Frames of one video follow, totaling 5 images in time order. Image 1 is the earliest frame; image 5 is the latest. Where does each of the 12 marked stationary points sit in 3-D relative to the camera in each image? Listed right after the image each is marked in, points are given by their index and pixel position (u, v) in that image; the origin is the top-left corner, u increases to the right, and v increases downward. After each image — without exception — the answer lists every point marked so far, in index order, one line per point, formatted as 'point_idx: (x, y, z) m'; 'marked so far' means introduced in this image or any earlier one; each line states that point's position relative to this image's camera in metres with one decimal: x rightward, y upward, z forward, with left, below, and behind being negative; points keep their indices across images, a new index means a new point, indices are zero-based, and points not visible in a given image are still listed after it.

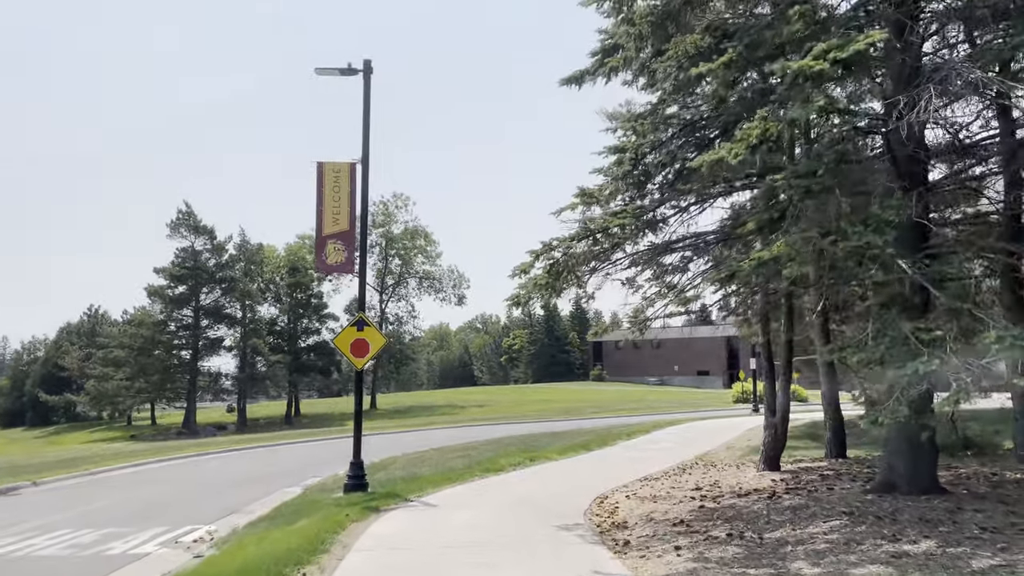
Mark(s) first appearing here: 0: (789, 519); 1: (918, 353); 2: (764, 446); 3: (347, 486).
0: (+2.8, -2.4, +8.0) m
1: (+3.2, -0.5, +6.2) m
2: (+3.9, -2.5, +12.3) m
3: (-3.1, -3.7, +14.6) m
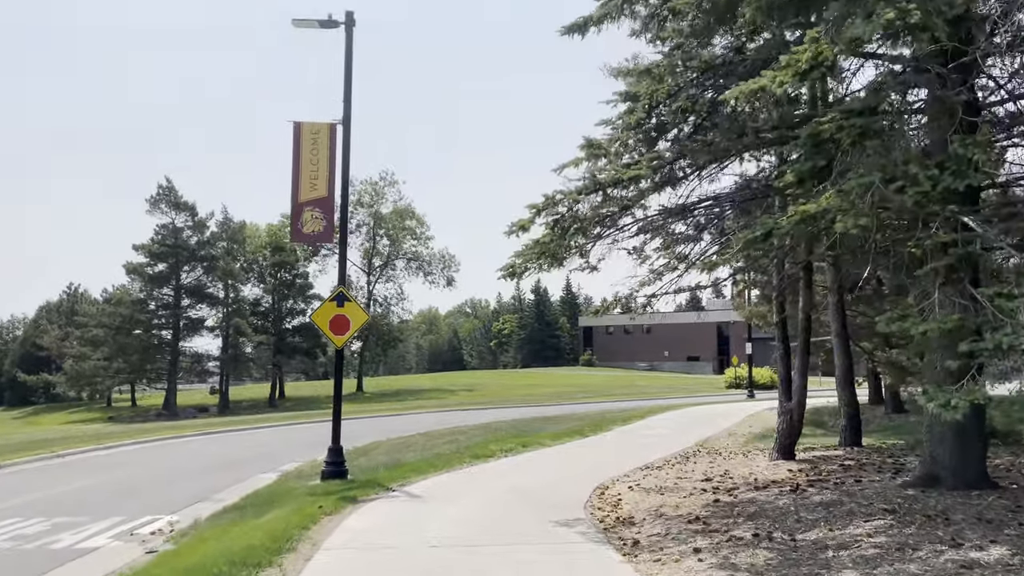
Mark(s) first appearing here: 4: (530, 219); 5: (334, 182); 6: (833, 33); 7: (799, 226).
0: (+2.8, -2.0, +7.0) m
1: (+3.2, -0.2, +5.2) m
2: (+3.8, -2.1, +11.3) m
3: (-3.2, -3.2, +13.5) m
4: (+0.2, +0.7, +8.2) m
5: (-3.1, +1.9, +13.9) m
6: (+2.3, +1.8, +5.8) m
7: (+2.2, +0.5, +6.0) m
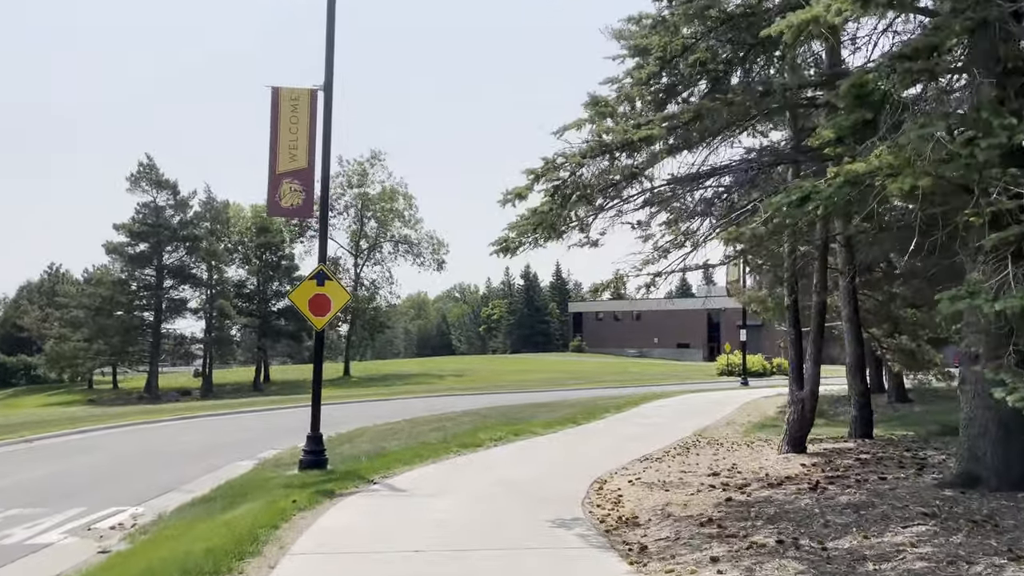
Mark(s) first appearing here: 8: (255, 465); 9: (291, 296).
0: (+2.7, -1.8, +6.2) m
1: (+3.2, -0.1, +4.4) m
2: (+3.7, -1.8, +10.6) m
3: (-3.4, -2.8, +12.7) m
4: (+0.1, +1.0, +7.3) m
5: (-3.2, +2.2, +13.0) m
6: (+2.3, +2.0, +4.9) m
7: (+2.2, +0.7, +5.2) m
8: (-4.8, -3.3, +14.8) m
9: (-3.6, -0.1, +13.0) m
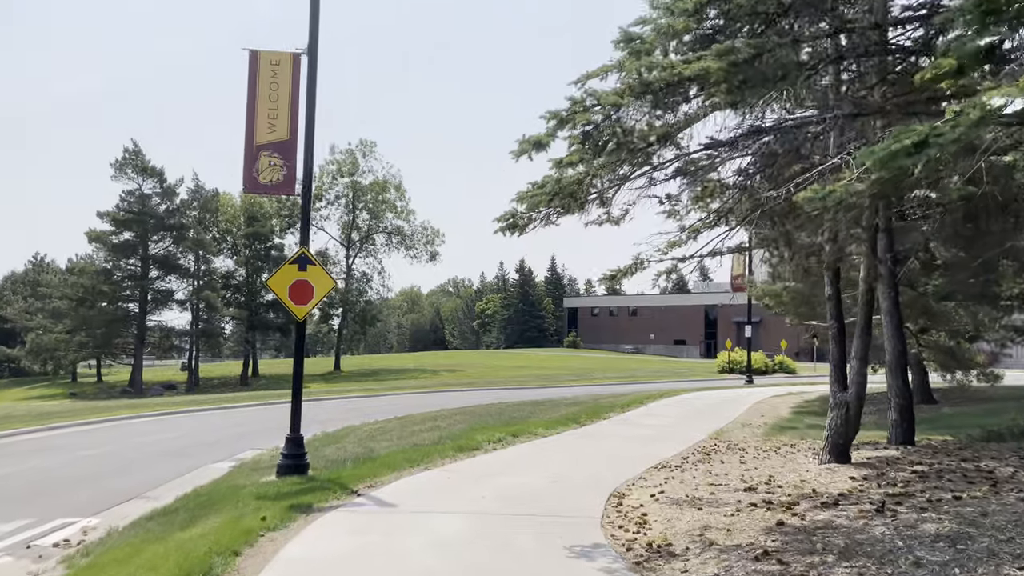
0: (+2.8, -1.7, +5.0) m
1: (+3.3, 0.0, +3.1) m
2: (+3.8, -1.7, +9.3) m
3: (-3.4, -2.6, +11.4) m
4: (+0.2, +1.1, +6.0) m
5: (-3.2, +2.4, +11.7) m
6: (+2.5, +2.1, +3.6) m
7: (+2.3, +0.8, +3.9) m
8: (-4.8, -3.1, +13.5) m
9: (-3.6, +0.1, +11.7) m
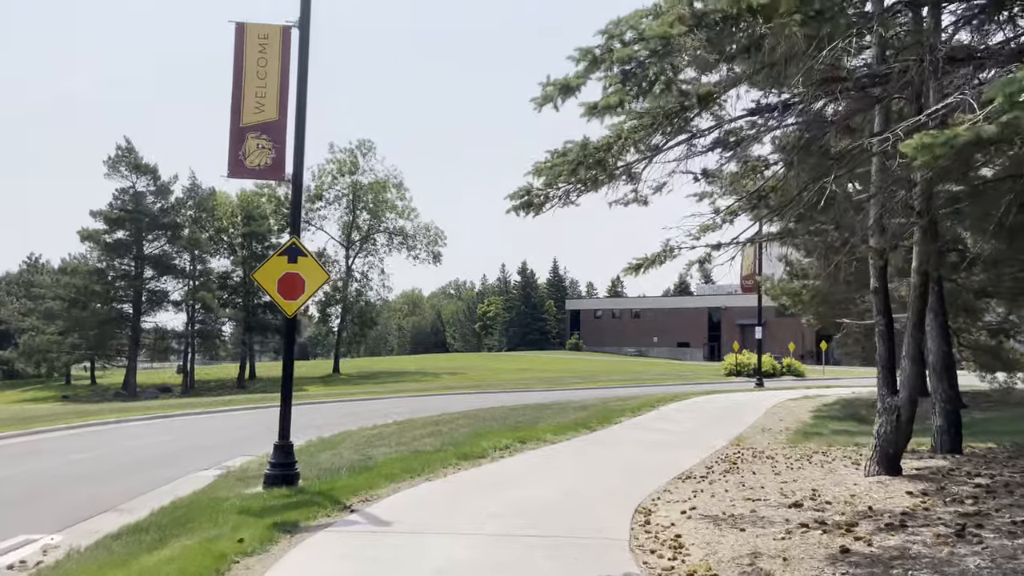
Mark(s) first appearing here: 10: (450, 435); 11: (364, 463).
0: (+2.9, -1.6, +4.0) m
1: (+3.4, +0.1, +2.2) m
2: (+3.9, -1.6, +8.3) m
3: (-3.2, -2.5, +10.4) m
4: (+0.4, +1.2, +5.1) m
5: (-3.1, +2.5, +10.7) m
6: (+2.6, +2.3, +2.7) m
7: (+2.4, +0.9, +3.0) m
8: (-4.7, -3.0, +12.5) m
9: (-3.5, +0.2, +10.8) m
10: (-1.2, -2.8, +15.0) m
11: (-2.2, -2.6, +11.8) m
